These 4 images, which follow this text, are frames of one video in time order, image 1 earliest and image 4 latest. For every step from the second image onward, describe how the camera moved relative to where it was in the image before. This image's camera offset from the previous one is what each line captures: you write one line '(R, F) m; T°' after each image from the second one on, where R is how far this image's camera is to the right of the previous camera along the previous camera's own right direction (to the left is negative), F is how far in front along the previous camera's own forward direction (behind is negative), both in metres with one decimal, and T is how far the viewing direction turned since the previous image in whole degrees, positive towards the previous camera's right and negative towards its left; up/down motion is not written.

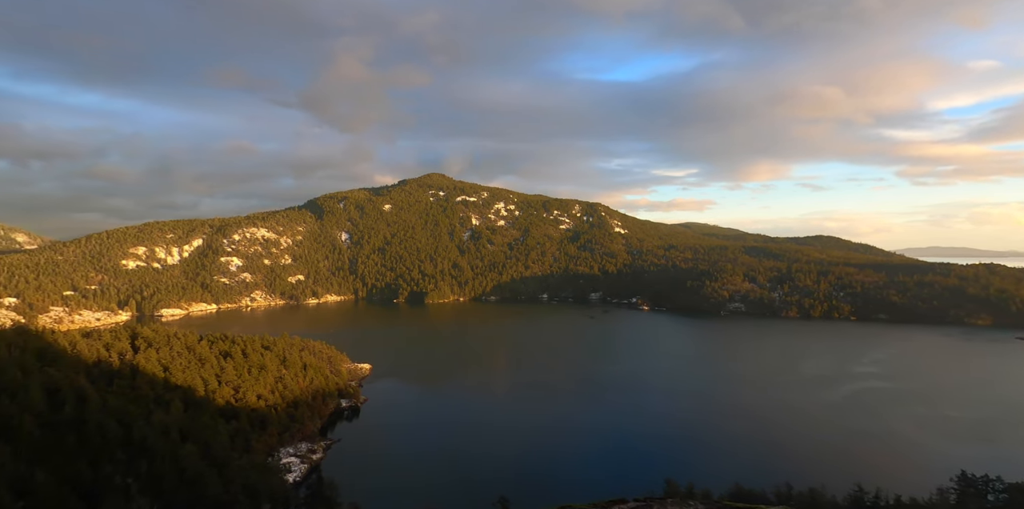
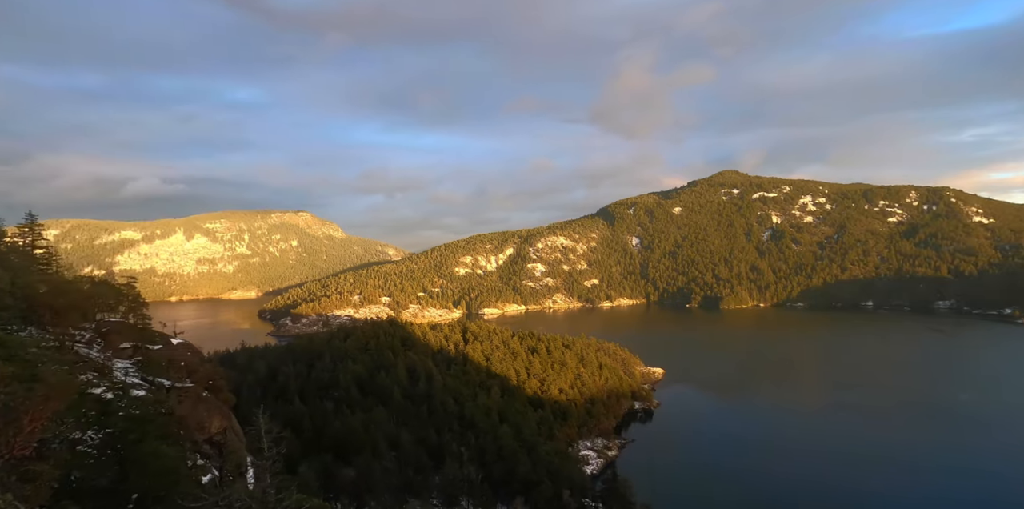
(+1.5, -4.3) m; -26°
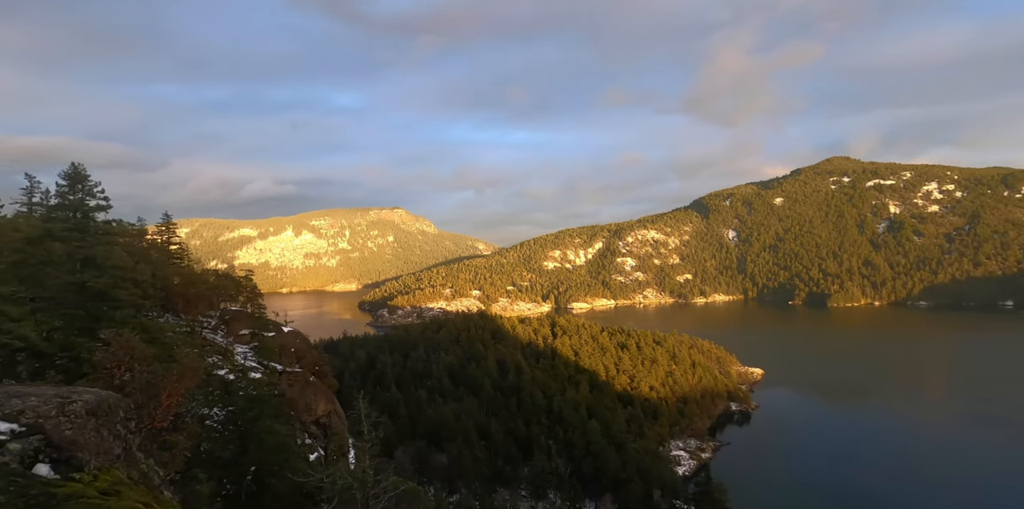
(+0.2, -0.8) m; -8°
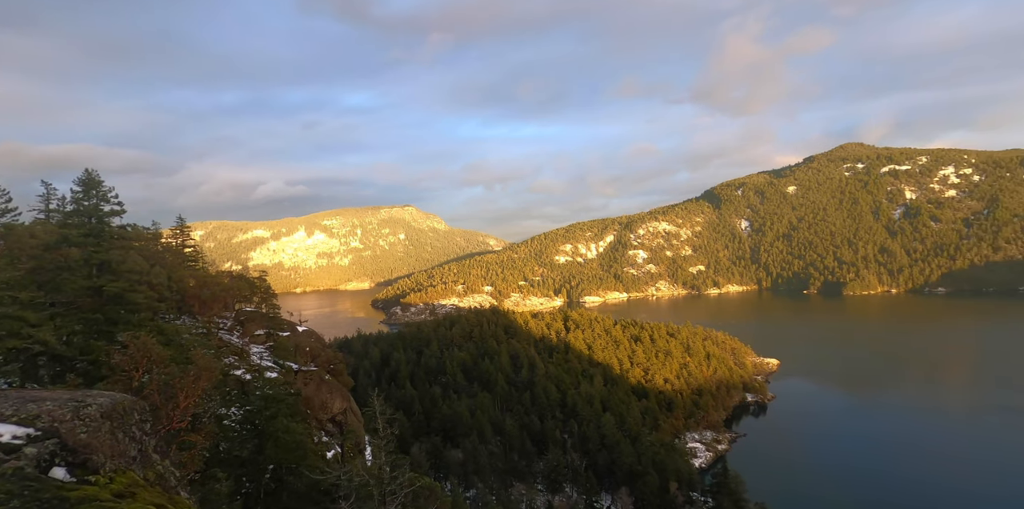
(0.0, 0.0) m; -1°
